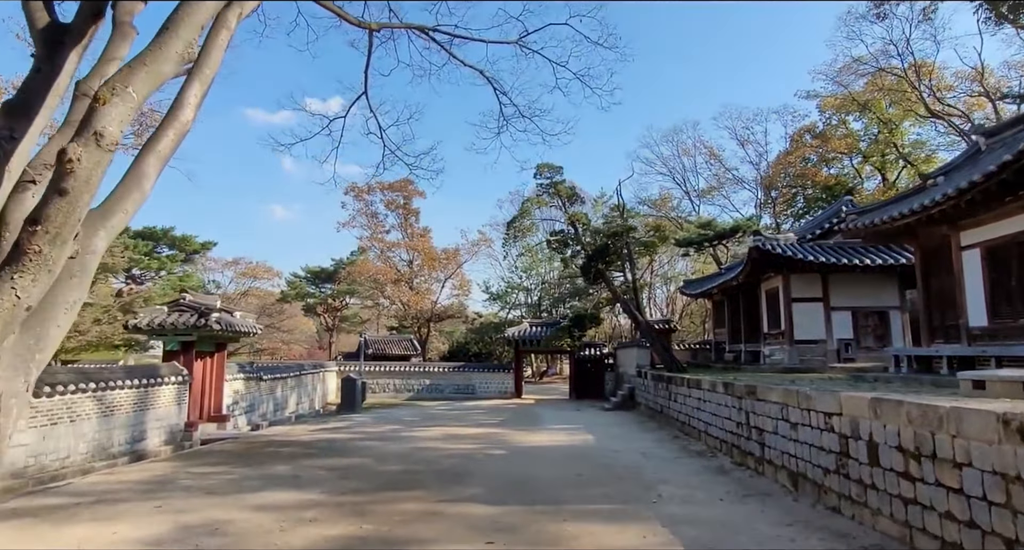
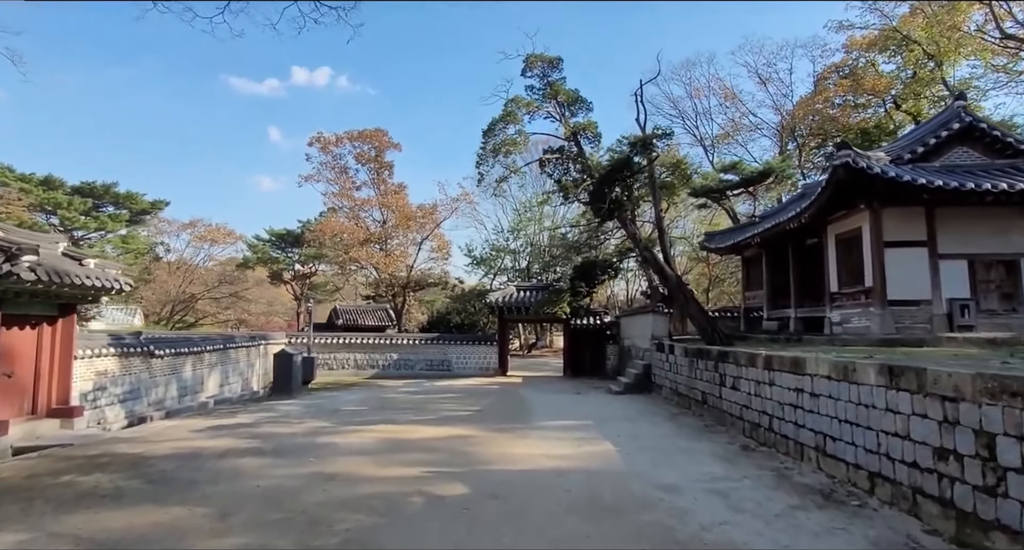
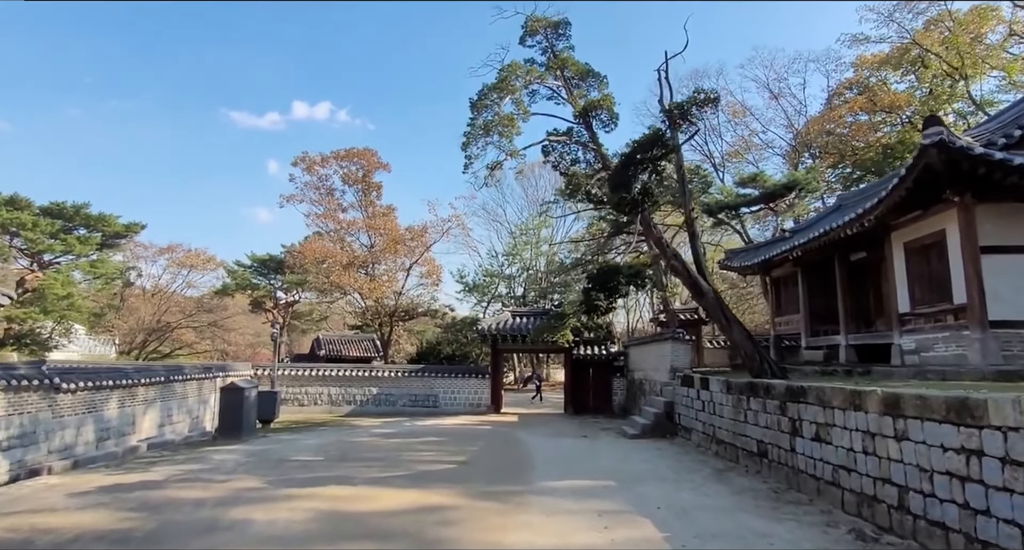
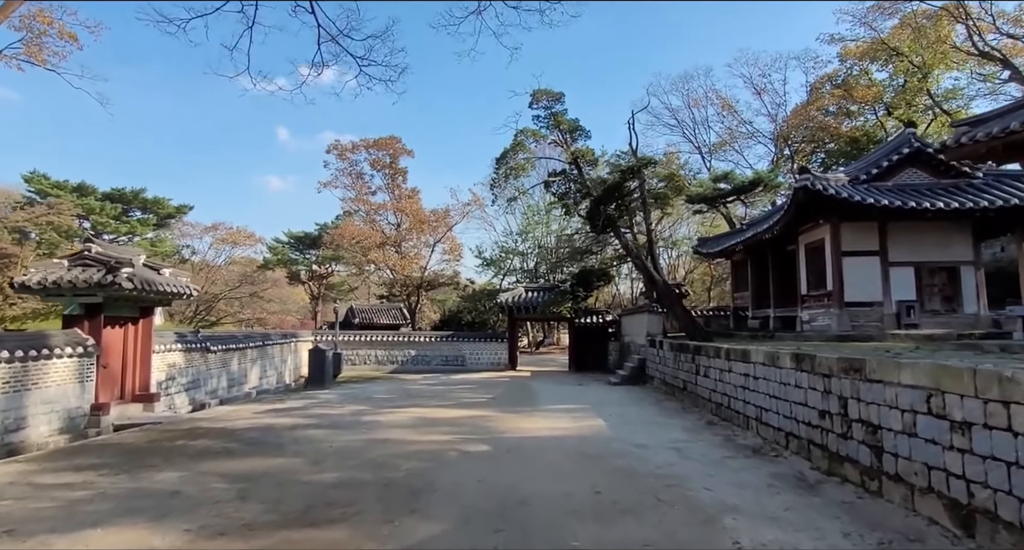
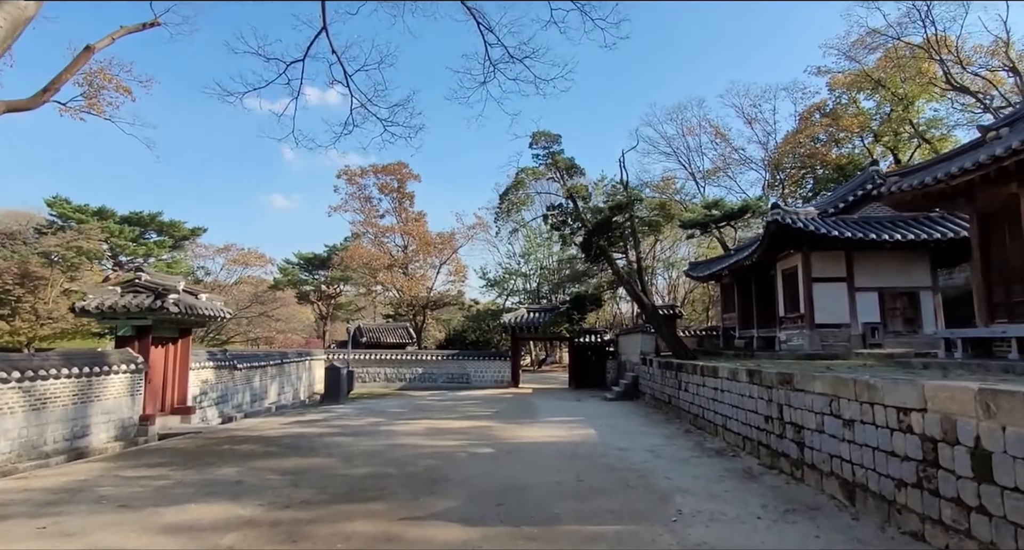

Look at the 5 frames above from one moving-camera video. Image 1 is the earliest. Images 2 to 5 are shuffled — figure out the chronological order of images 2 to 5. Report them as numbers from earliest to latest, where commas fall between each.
5, 4, 2, 3
